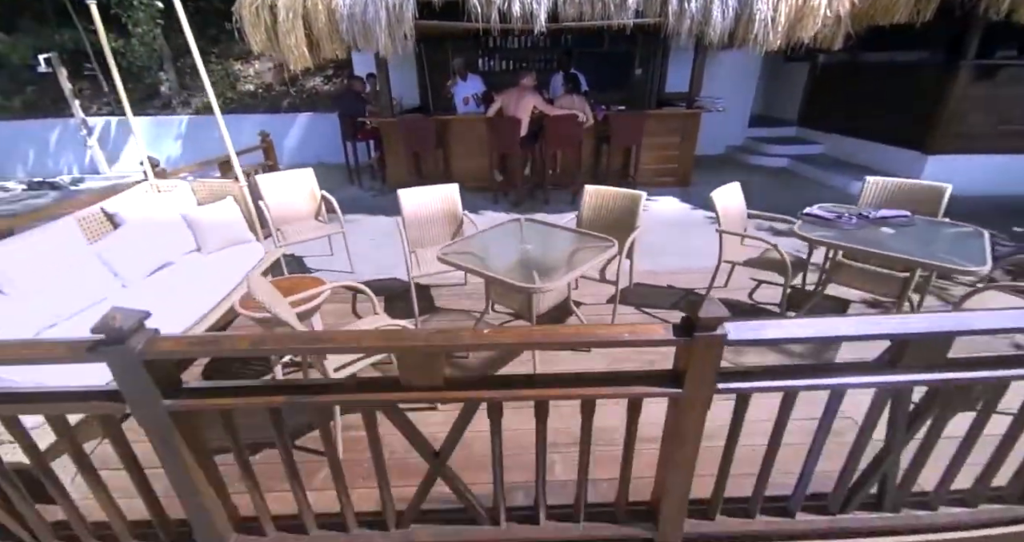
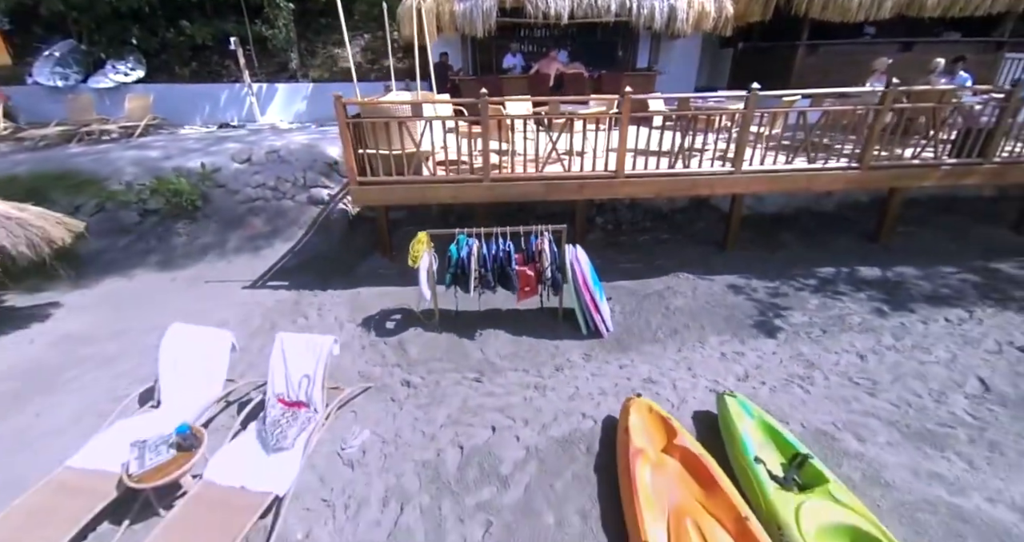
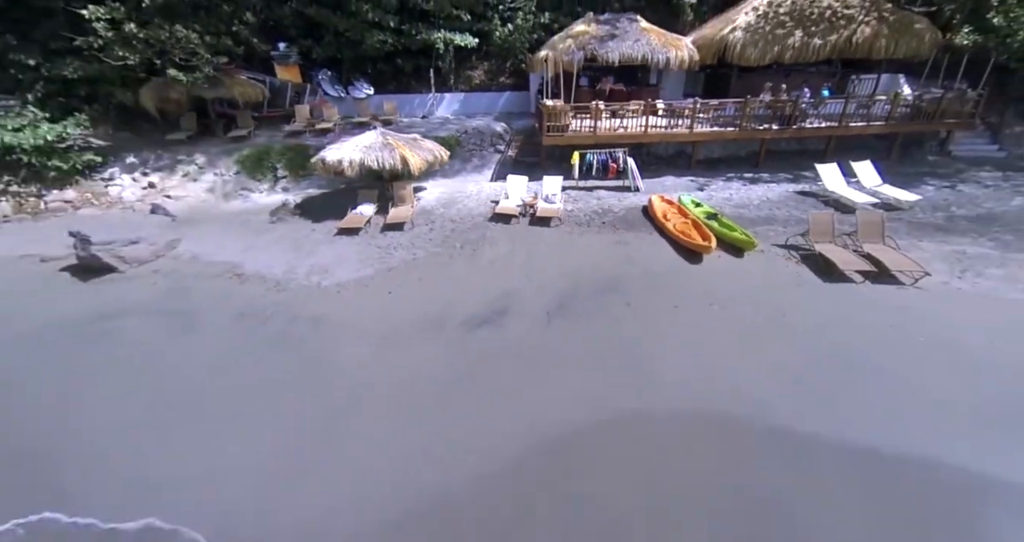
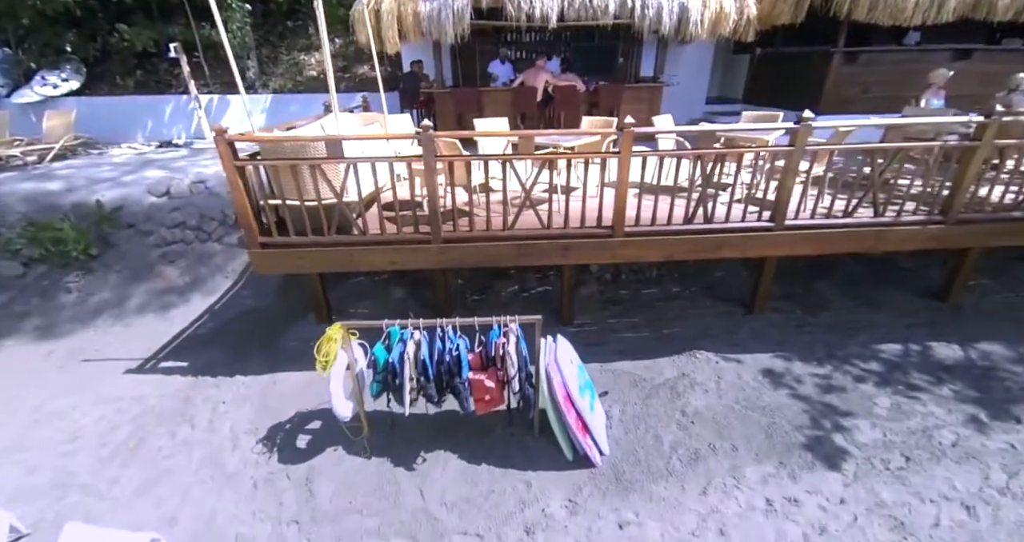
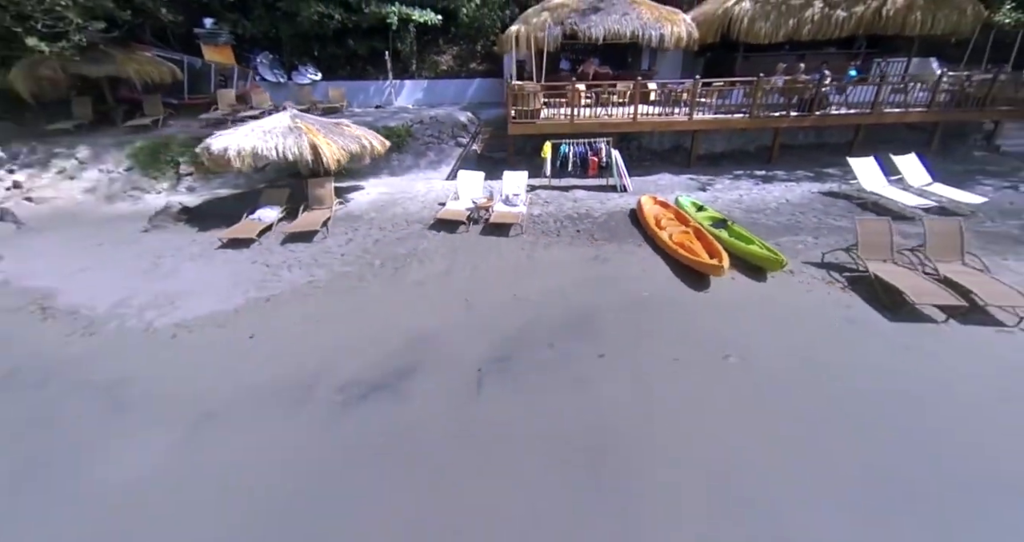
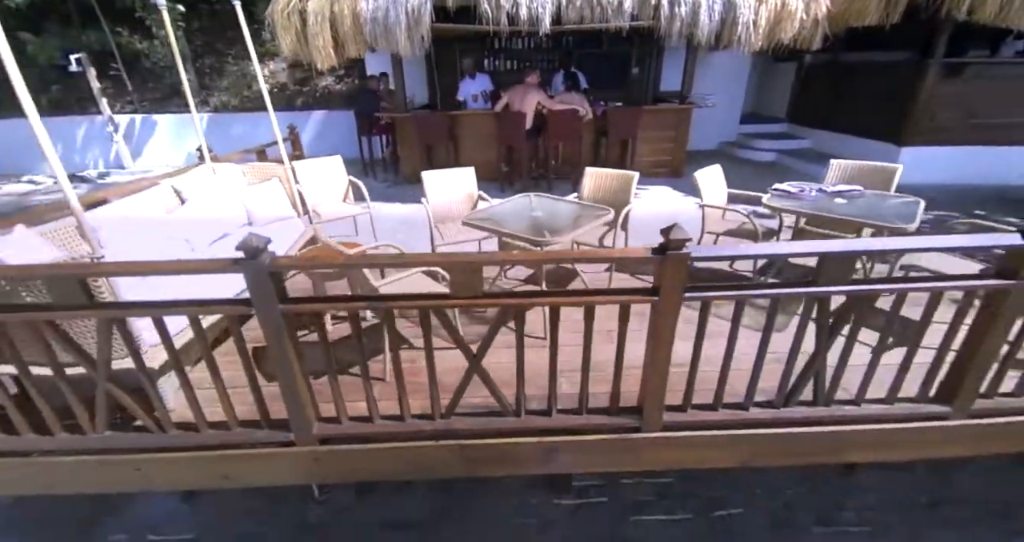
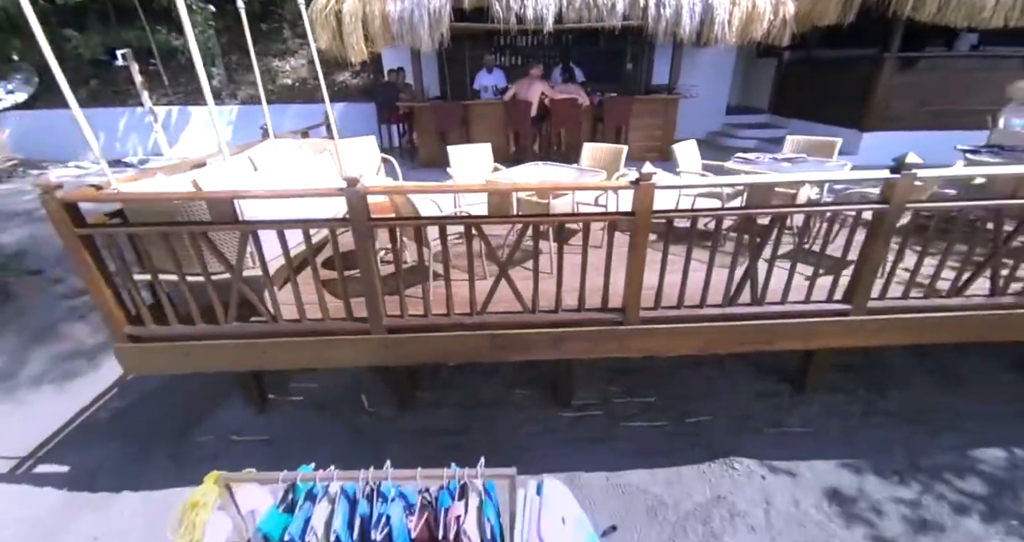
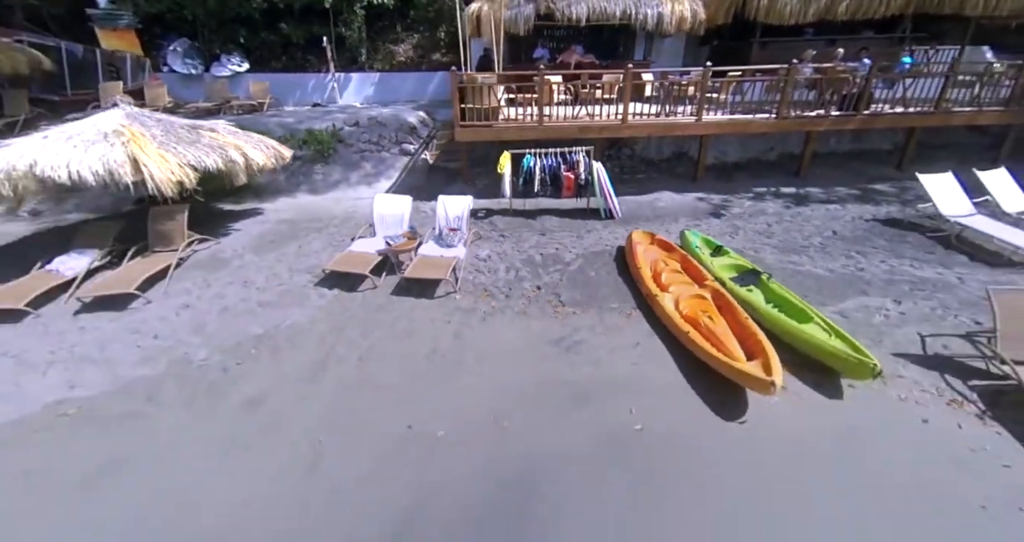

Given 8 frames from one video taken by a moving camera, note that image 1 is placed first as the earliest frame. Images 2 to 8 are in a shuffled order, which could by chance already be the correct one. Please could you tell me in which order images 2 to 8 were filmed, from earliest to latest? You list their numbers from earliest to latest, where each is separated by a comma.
6, 7, 4, 2, 8, 5, 3
